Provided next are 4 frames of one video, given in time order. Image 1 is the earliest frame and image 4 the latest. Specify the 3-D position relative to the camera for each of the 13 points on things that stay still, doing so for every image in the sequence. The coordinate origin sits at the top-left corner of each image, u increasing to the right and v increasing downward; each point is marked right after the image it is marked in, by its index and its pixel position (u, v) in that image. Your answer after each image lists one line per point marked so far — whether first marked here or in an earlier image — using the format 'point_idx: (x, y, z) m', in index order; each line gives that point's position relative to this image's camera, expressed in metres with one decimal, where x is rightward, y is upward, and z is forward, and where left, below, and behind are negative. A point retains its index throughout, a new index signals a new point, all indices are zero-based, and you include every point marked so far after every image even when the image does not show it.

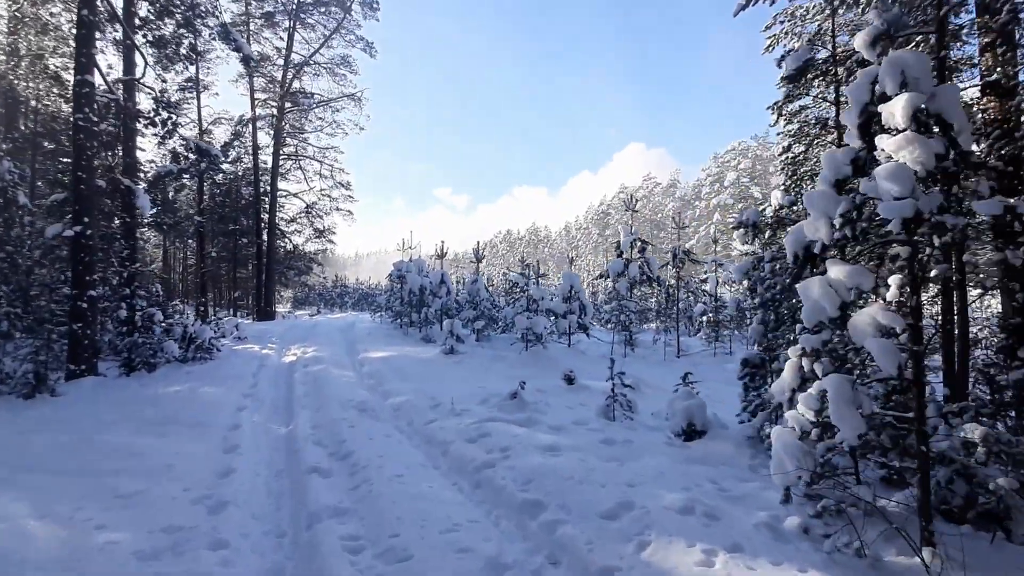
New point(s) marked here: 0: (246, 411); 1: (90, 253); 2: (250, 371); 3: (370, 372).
0: (-4.0, -1.9, +7.7) m
1: (-9.0, +0.7, +10.8) m
2: (-5.8, -1.8, +11.3) m
3: (-2.9, -1.8, +10.5) m
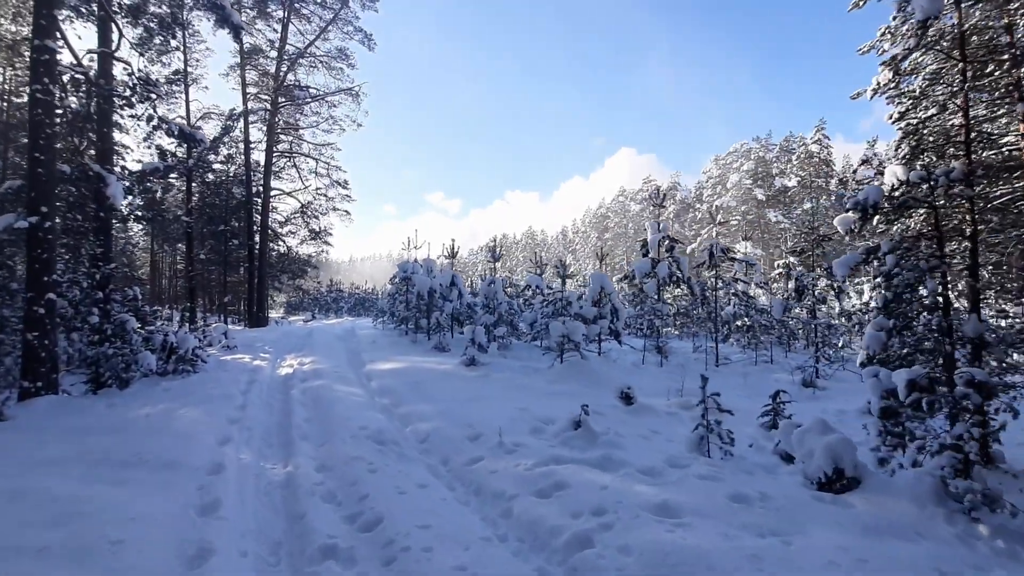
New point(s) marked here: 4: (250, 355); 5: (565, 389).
0: (-3.4, -1.9, +6.1) m
1: (-8.3, +0.7, +9.2) m
2: (-5.2, -1.9, +9.7) m
3: (-2.3, -1.8, +8.9) m
4: (-7.1, -1.8, +13.8) m
5: (+0.9, -1.6, +8.2) m
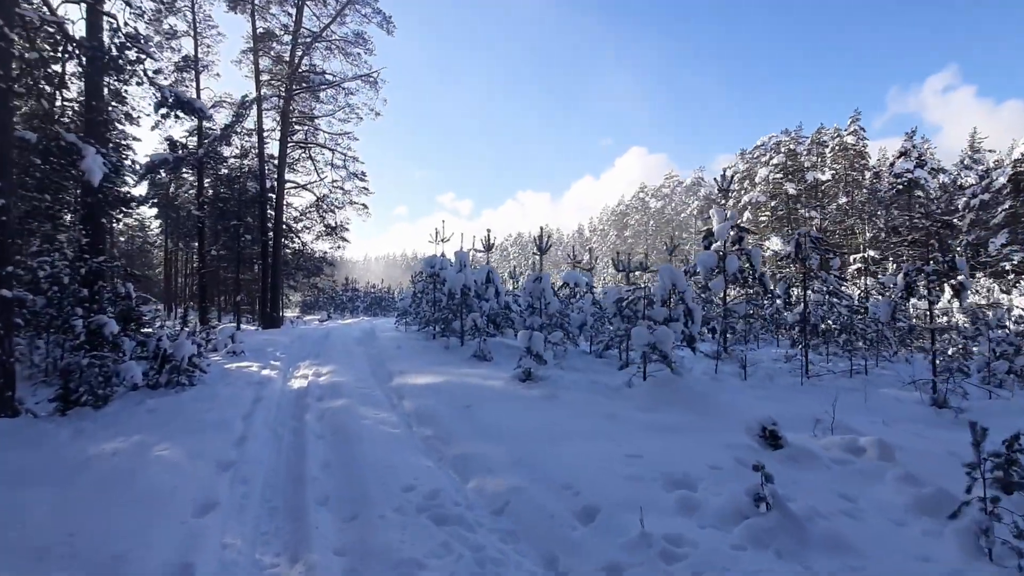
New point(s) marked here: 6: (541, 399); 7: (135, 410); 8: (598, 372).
0: (-2.4, -1.8, +4.1) m
1: (-7.3, +0.8, +7.3) m
2: (-4.1, -1.8, +7.7) m
3: (-1.2, -1.7, +6.9) m
4: (-5.9, -1.7, +11.9) m
5: (+1.9, -1.6, +6.1) m
6: (+0.4, -1.6, +7.2) m
7: (-5.9, -1.9, +8.0) m
8: (+1.5, -1.5, +8.9) m
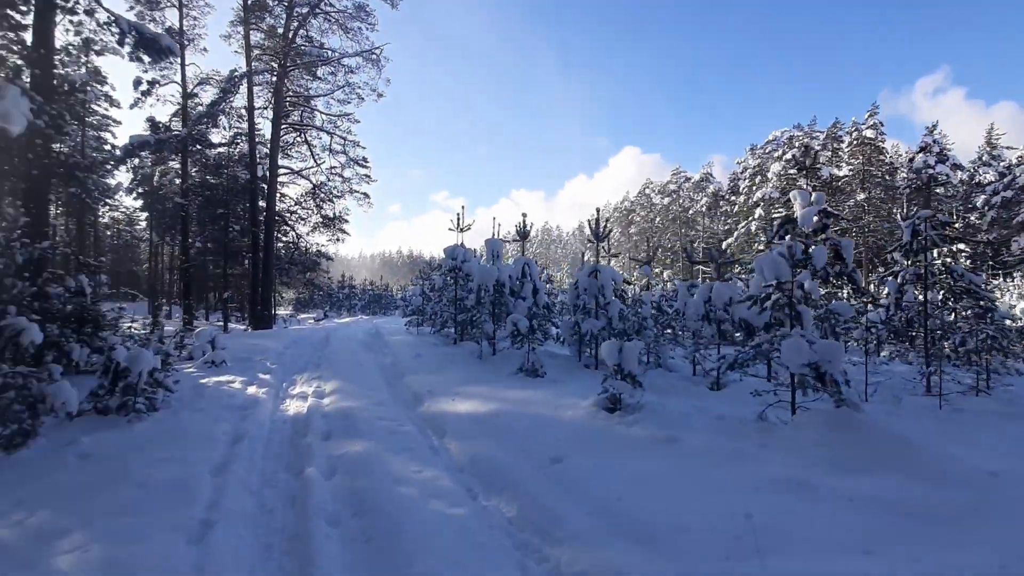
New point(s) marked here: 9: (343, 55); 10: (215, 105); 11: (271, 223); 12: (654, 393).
0: (-1.4, -1.8, +1.8) m
1: (-6.3, +0.9, +4.9) m
2: (-3.1, -1.7, +5.3) m
3: (-0.2, -1.6, +4.5) m
4: (-5.0, -1.6, +9.5) m
5: (+2.9, -1.5, +3.8) m
6: (+1.4, -1.5, +4.9) m
7: (-4.9, -1.8, +5.5) m
8: (+2.5, -1.4, +6.6) m
9: (-5.9, +8.5, +18.0) m
10: (-11.5, +7.2, +19.6) m
11: (-8.8, +2.6, +18.6) m
12: (+1.9, -1.4, +6.8) m
